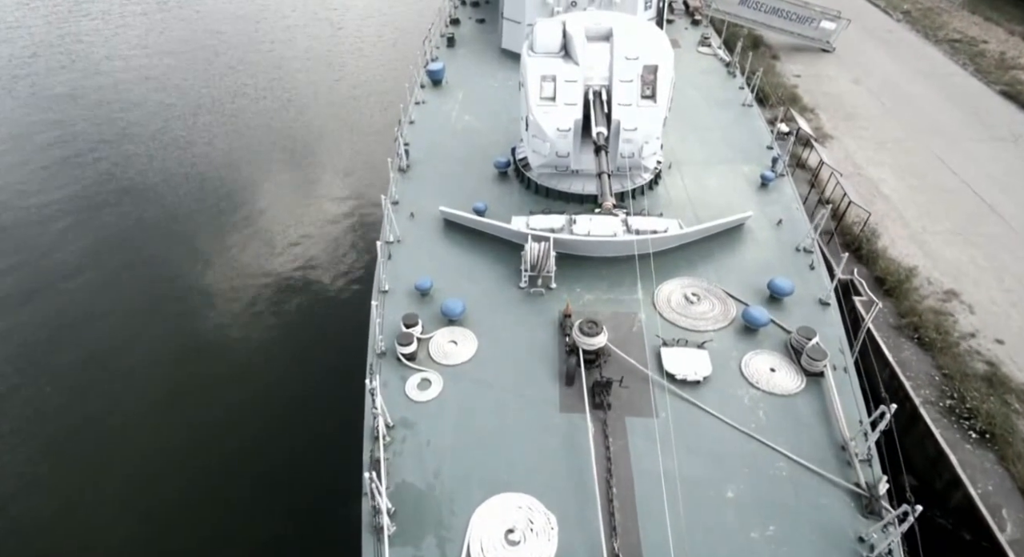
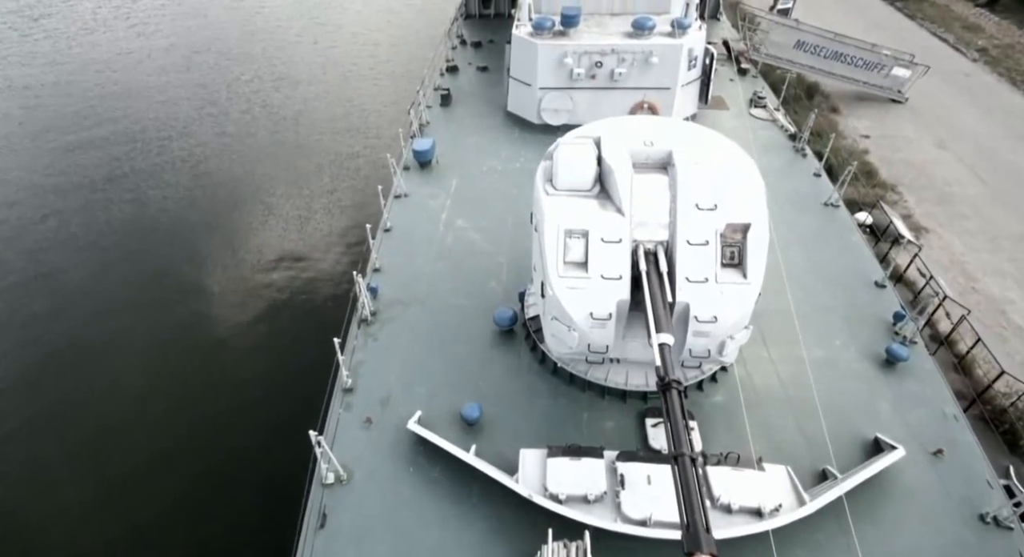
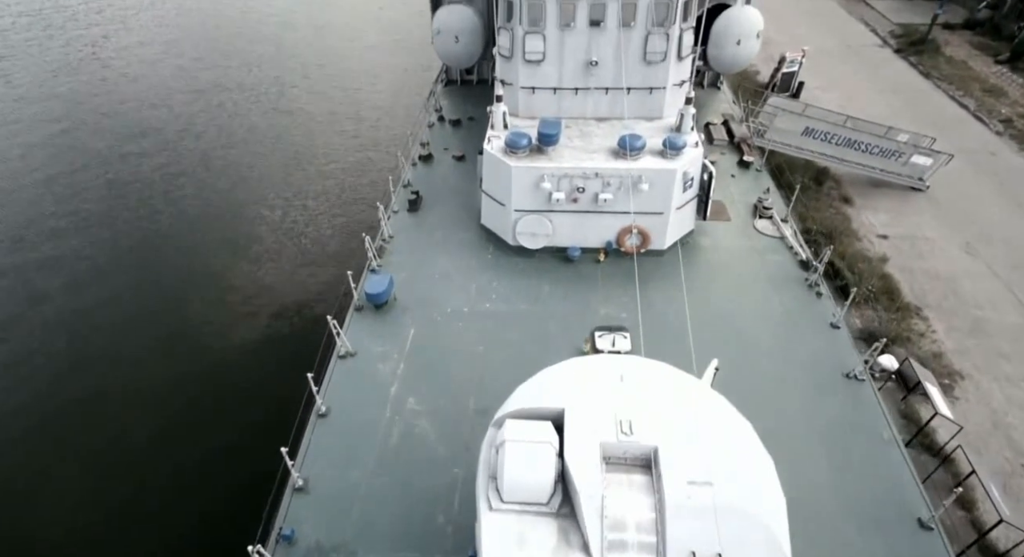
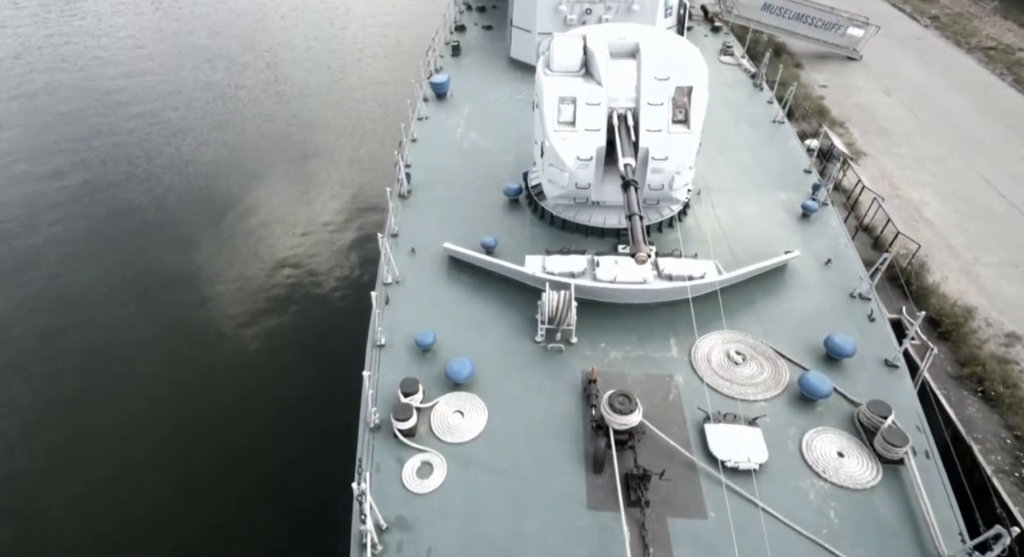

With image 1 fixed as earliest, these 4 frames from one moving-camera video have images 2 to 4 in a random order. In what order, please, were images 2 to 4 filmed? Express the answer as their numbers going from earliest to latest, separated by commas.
4, 2, 3
